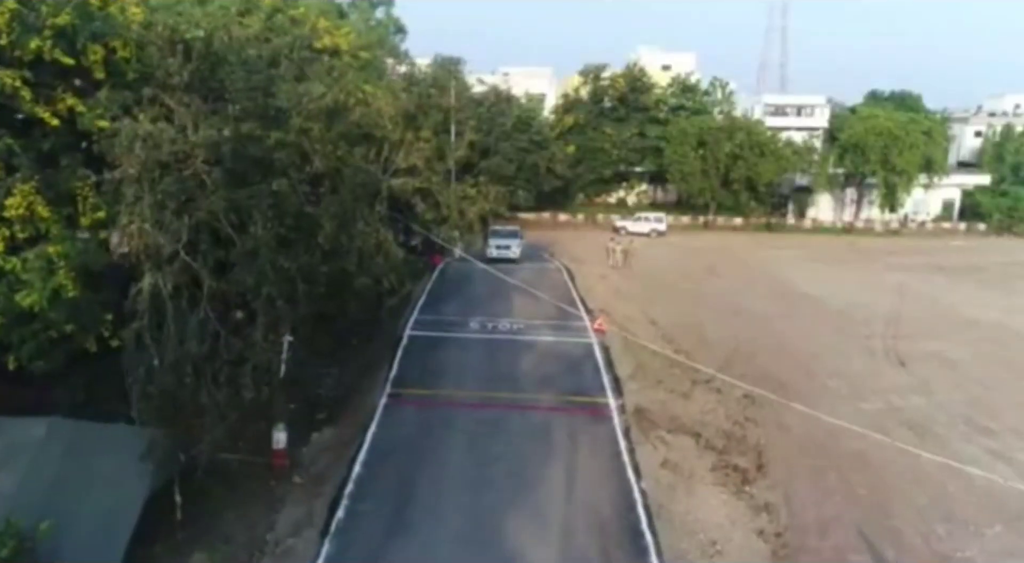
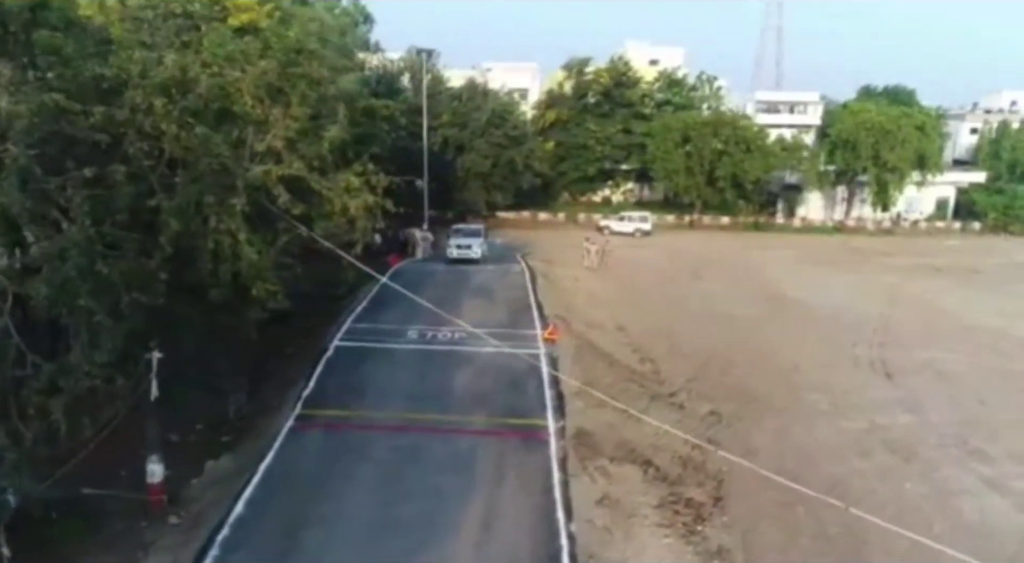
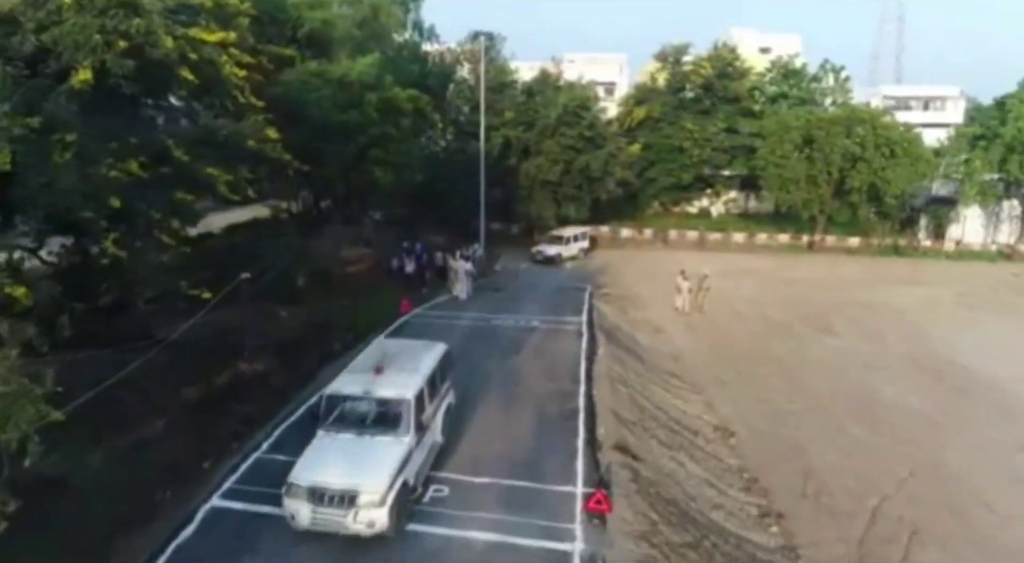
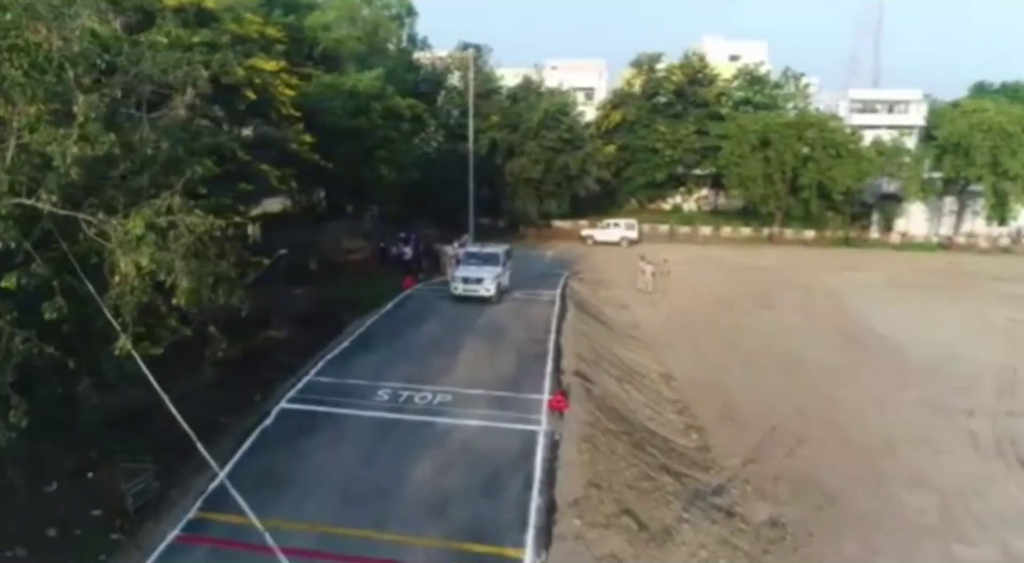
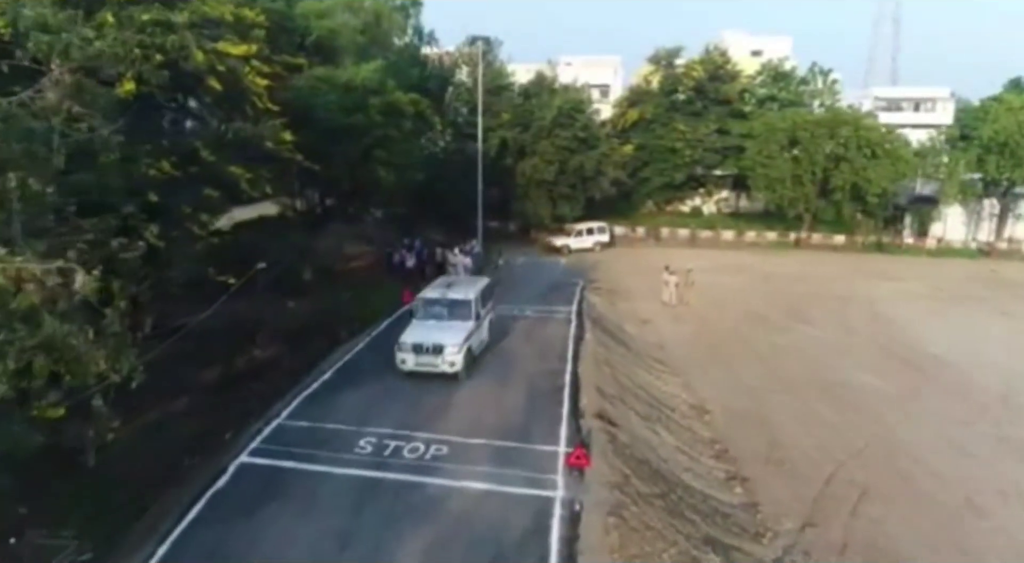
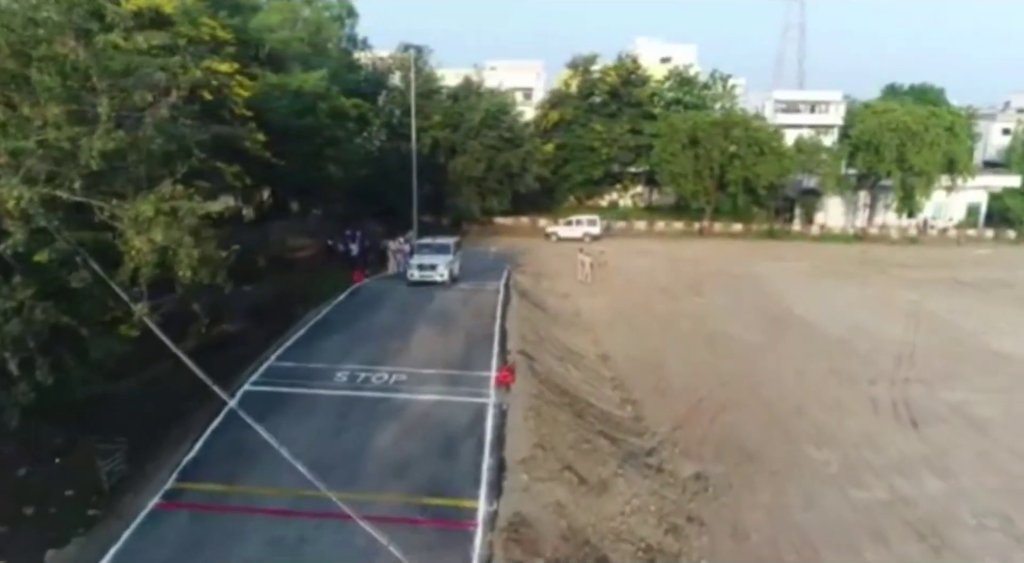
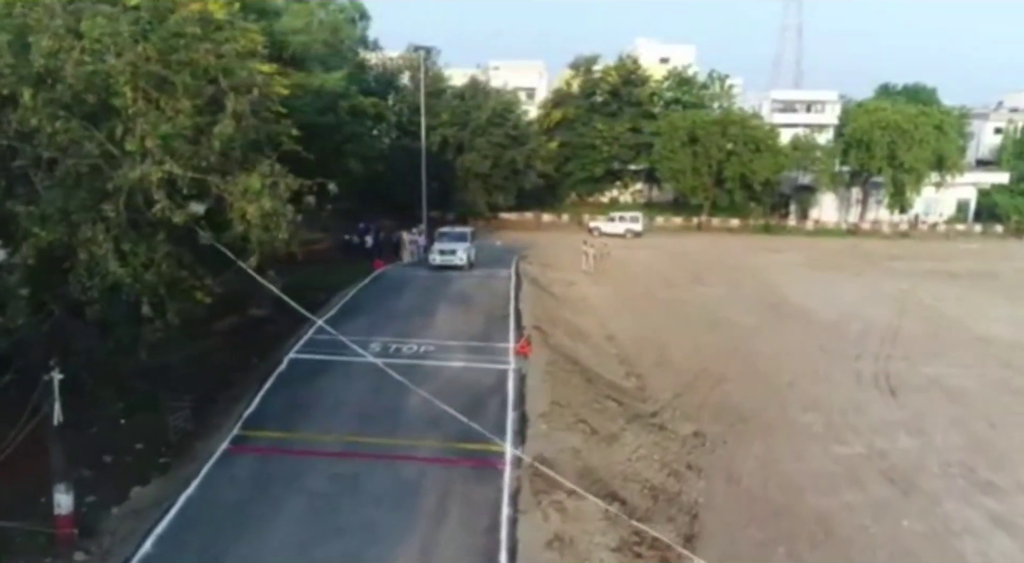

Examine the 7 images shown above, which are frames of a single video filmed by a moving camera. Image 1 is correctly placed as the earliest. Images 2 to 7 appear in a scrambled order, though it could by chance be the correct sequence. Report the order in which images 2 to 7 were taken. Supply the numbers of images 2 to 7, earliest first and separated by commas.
2, 7, 6, 4, 5, 3
